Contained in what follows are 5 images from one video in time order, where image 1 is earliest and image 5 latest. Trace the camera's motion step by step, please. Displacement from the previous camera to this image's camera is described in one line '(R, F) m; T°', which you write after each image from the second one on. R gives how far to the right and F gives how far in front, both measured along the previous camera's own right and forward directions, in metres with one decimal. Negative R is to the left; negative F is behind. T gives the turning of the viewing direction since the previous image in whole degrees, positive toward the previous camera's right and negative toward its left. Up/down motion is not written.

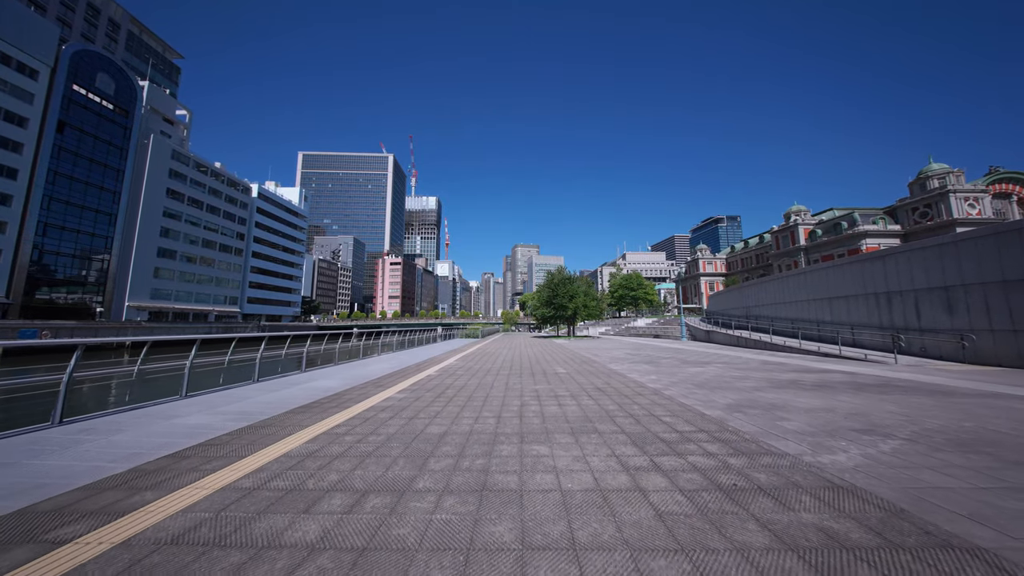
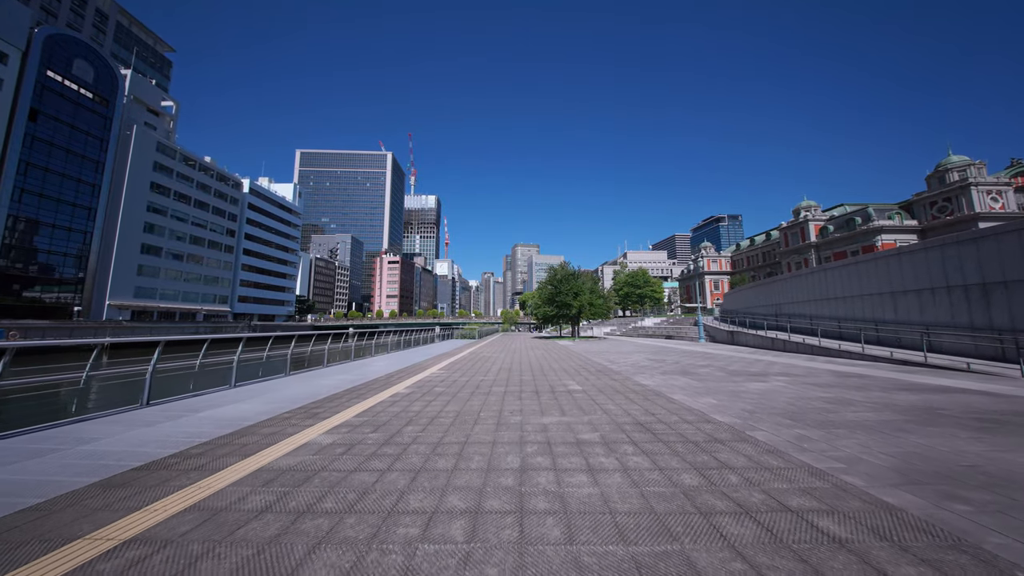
(0.0, +0.8) m; 0°
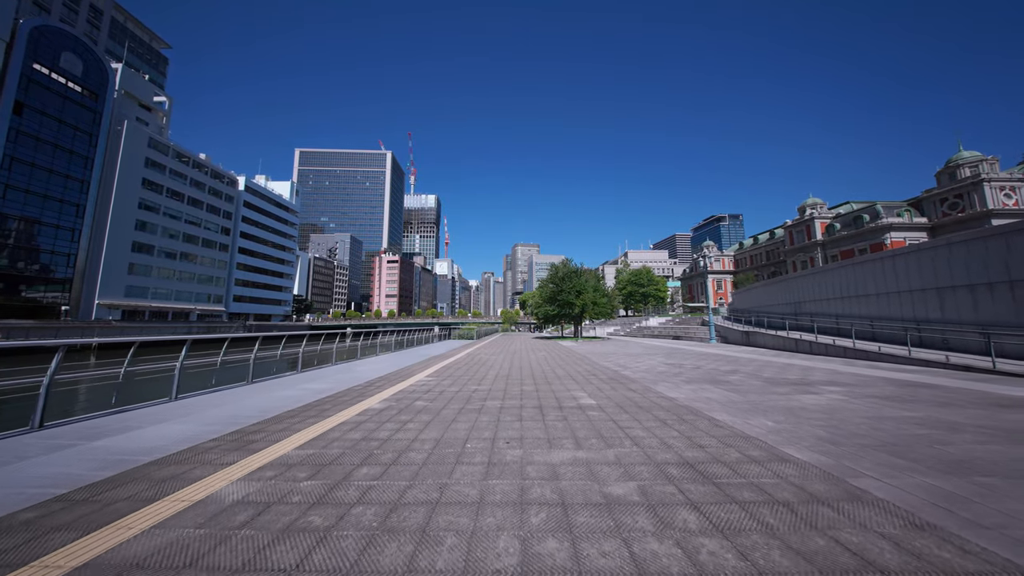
(0.0, +0.4) m; 0°
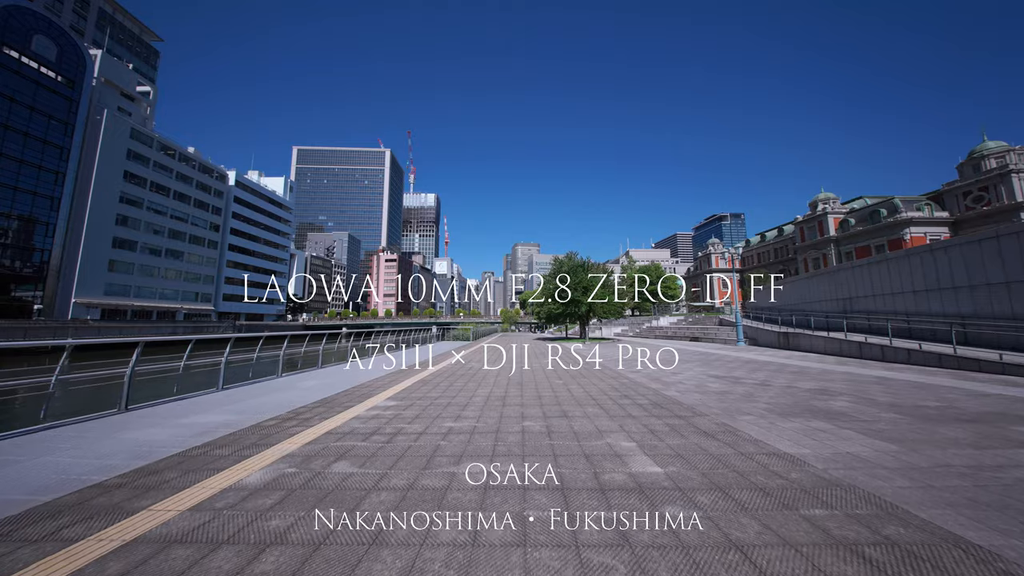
(0.0, +0.9) m; 0°
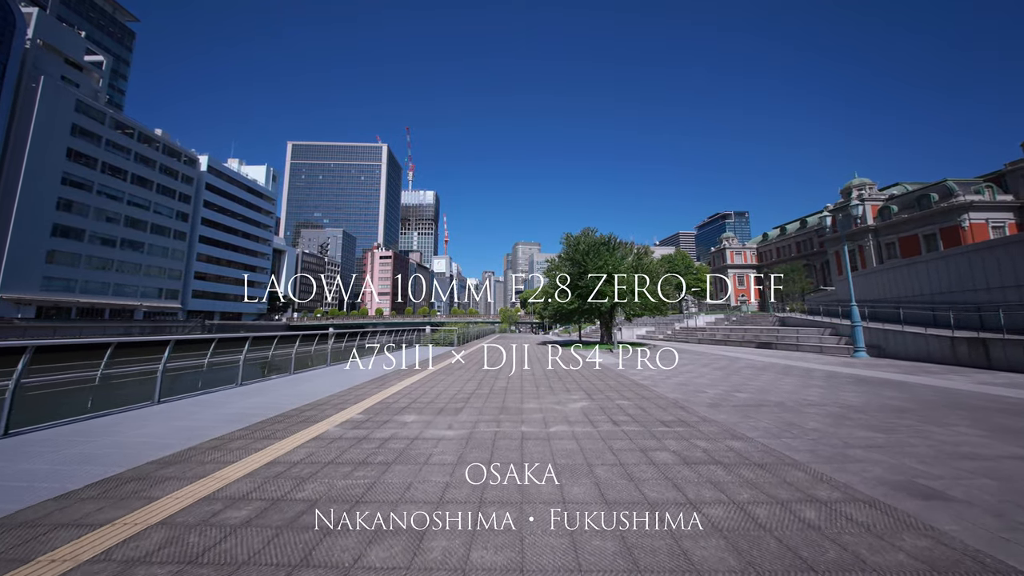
(+0.1, +2.3) m; 0°
